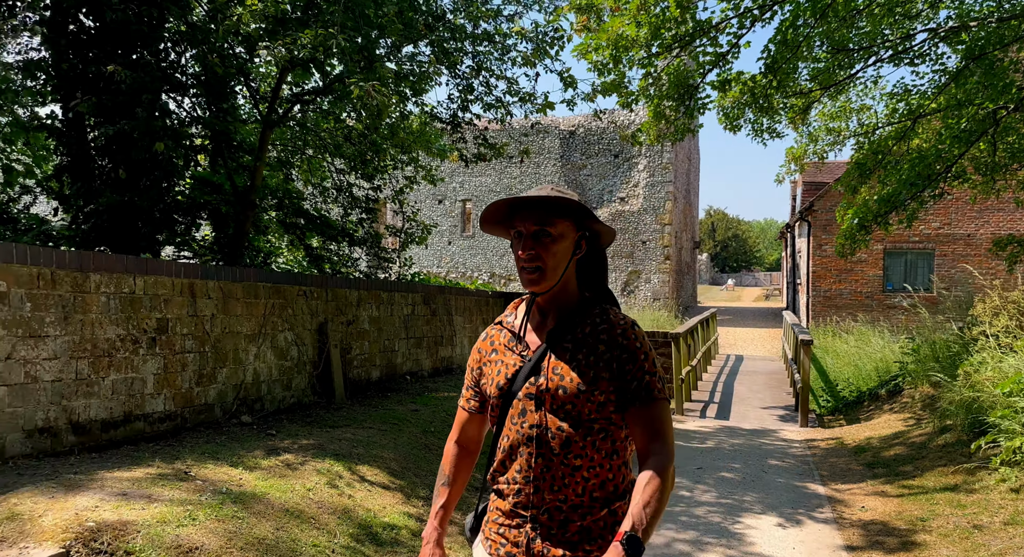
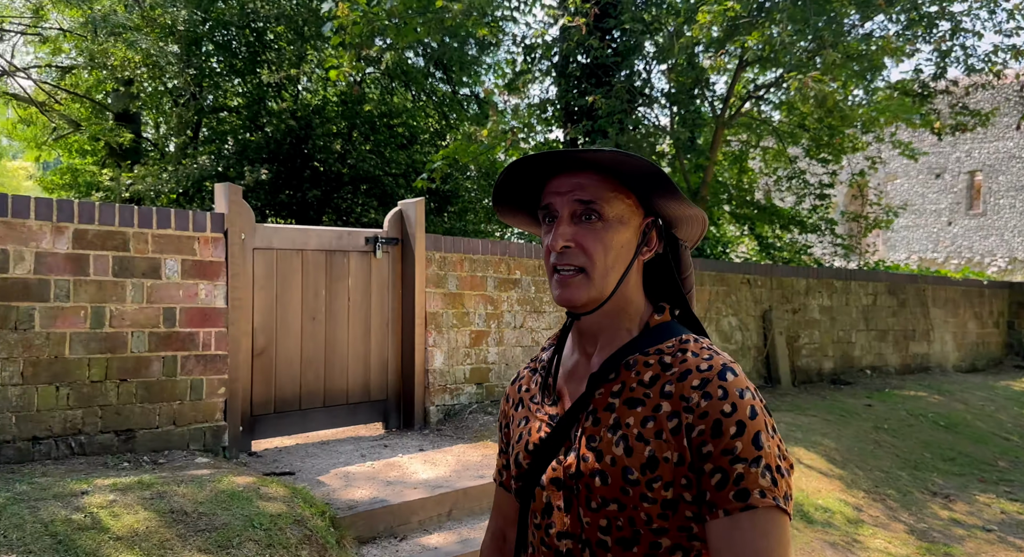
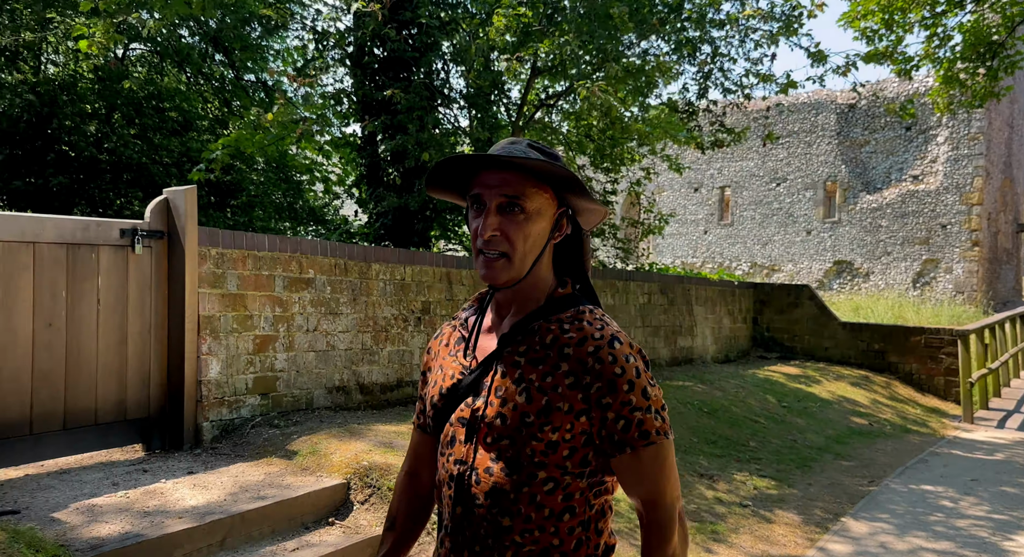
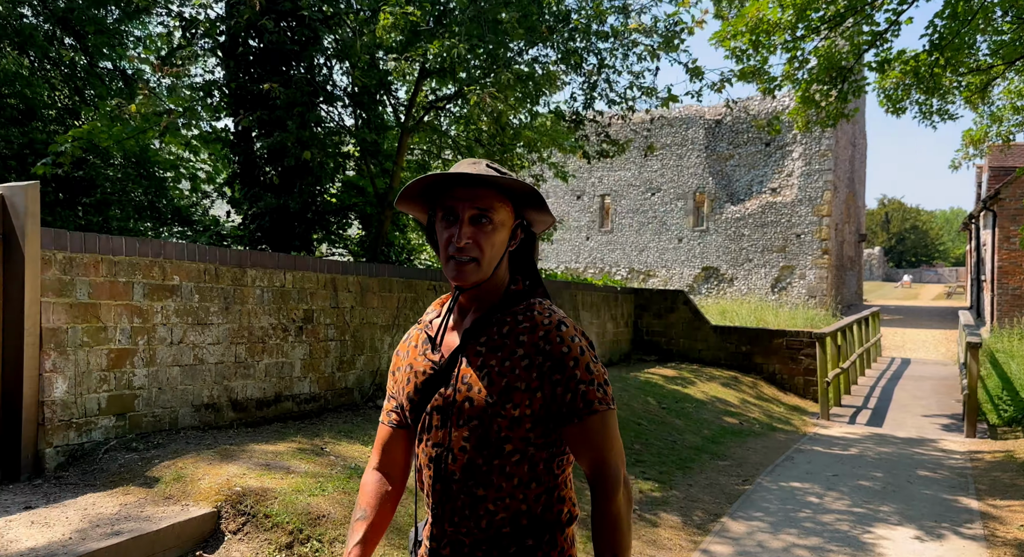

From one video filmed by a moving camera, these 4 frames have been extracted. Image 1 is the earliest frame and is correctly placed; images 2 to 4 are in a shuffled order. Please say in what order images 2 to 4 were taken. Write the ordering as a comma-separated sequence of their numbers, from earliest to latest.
4, 3, 2
